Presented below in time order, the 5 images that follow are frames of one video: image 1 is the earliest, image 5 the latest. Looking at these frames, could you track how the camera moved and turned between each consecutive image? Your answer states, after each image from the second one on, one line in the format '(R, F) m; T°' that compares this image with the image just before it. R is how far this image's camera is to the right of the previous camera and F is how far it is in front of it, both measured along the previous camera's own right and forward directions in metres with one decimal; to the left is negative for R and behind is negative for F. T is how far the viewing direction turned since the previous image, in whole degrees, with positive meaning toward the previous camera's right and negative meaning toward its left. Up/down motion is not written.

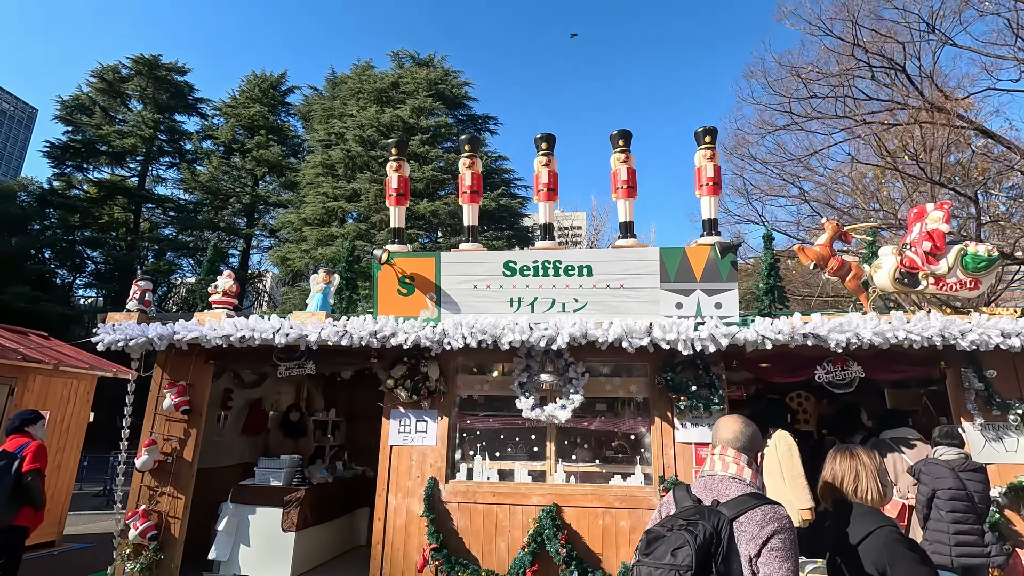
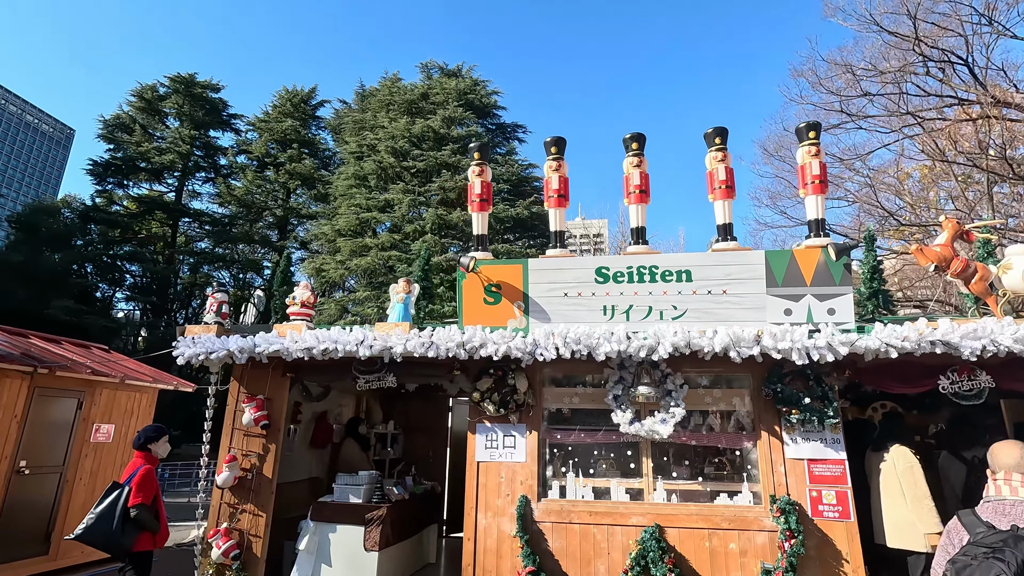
(-0.6, +0.2) m; -2°
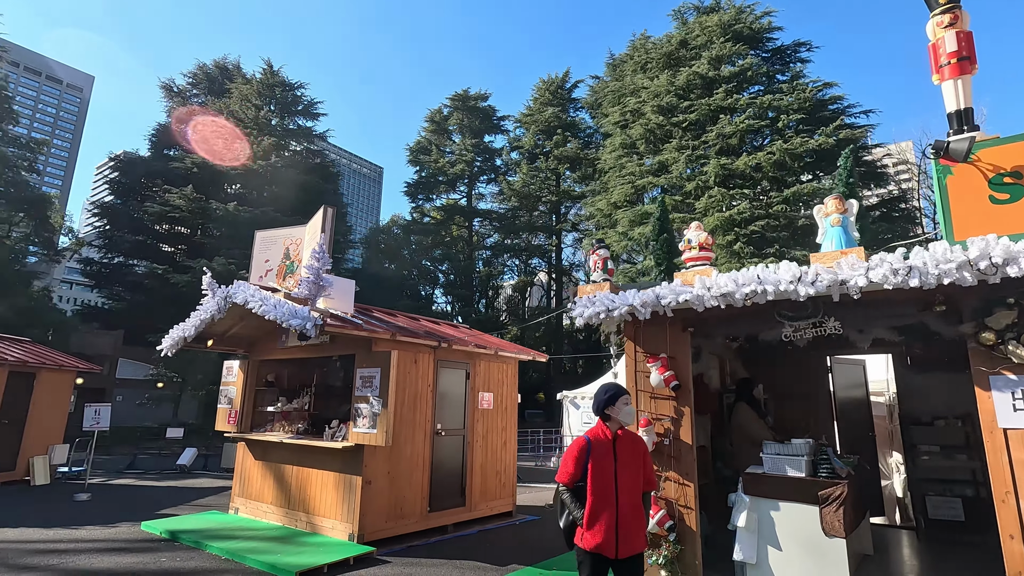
(-1.3, +0.4) m; -27°
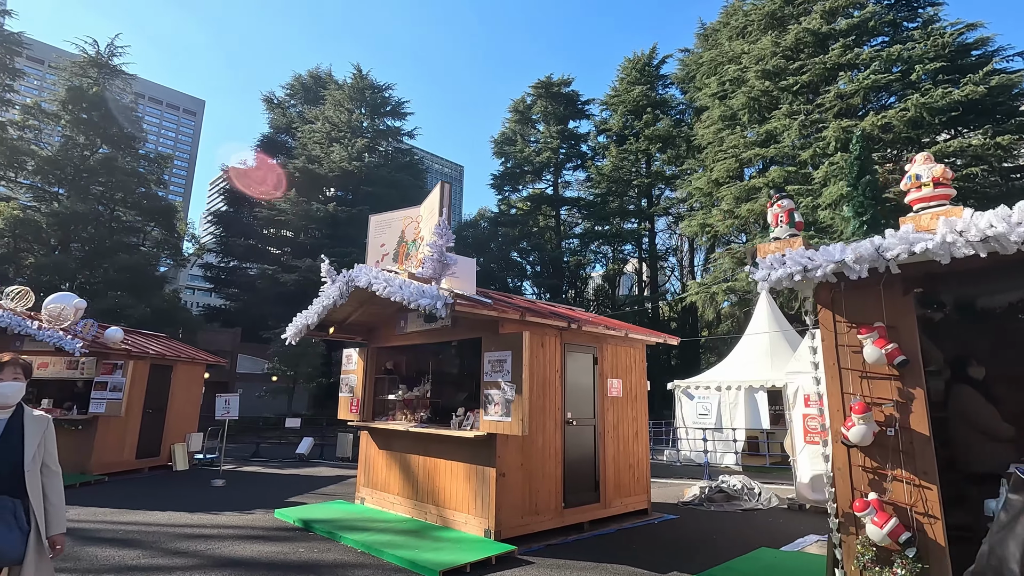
(-0.6, +0.5) m; -9°
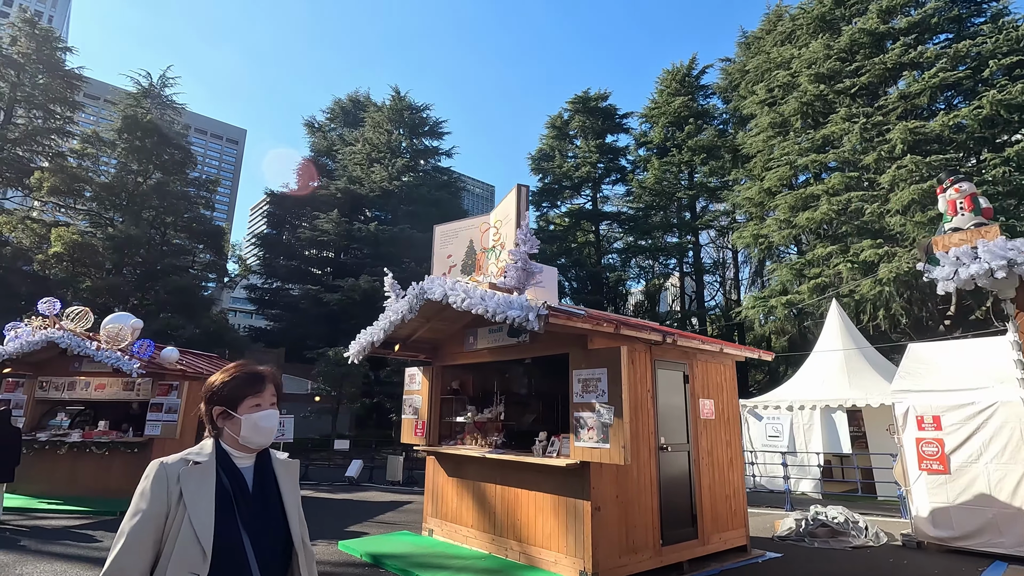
(-0.6, +0.5) m; -3°
